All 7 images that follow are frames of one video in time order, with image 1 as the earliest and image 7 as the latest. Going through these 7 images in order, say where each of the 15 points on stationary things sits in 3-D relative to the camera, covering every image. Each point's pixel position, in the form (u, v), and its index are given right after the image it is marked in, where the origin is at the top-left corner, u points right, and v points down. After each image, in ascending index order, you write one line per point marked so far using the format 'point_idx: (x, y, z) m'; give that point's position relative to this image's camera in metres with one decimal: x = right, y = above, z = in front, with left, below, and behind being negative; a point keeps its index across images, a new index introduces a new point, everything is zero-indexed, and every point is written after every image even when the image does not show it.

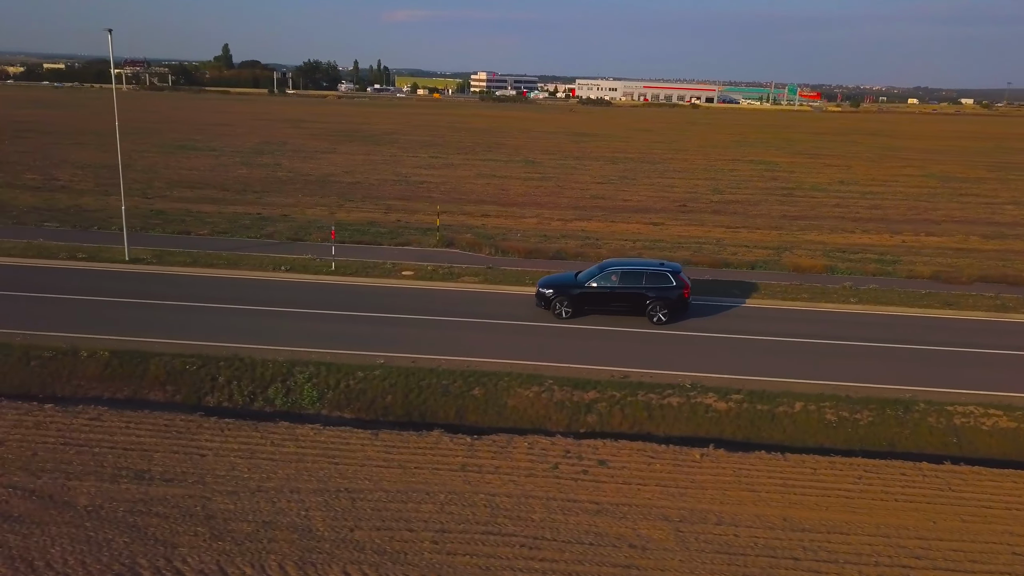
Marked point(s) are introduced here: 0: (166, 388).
0: (-6.6, -1.9, +15.6) m
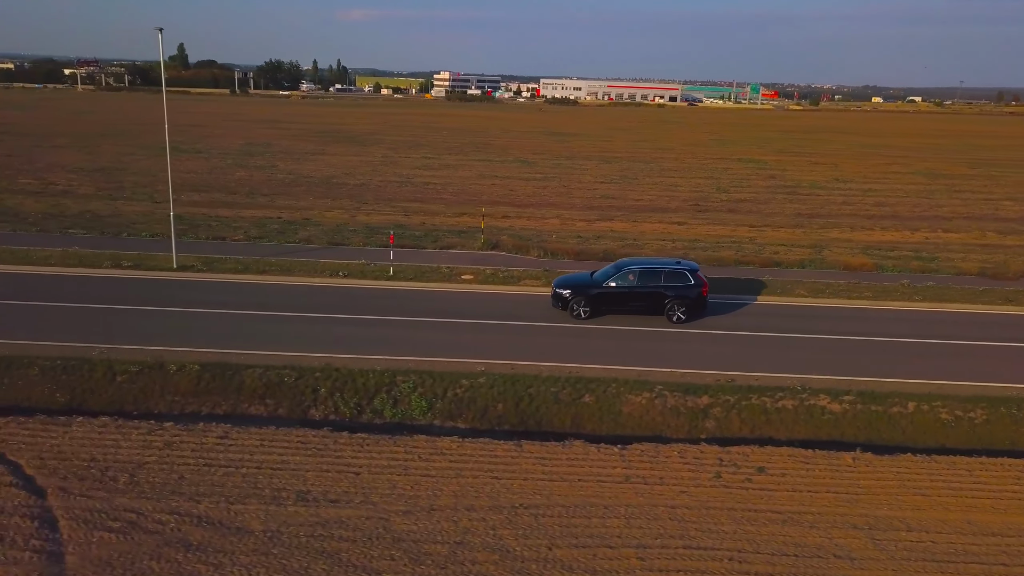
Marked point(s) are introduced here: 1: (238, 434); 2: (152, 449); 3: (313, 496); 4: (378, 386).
0: (-4.5, -2.1, +15.0) m
1: (-4.1, -2.2, +12.4) m
2: (-5.1, -2.3, +11.7) m
3: (-2.5, -2.7, +10.6) m
4: (-2.5, -1.8, +15.3) m
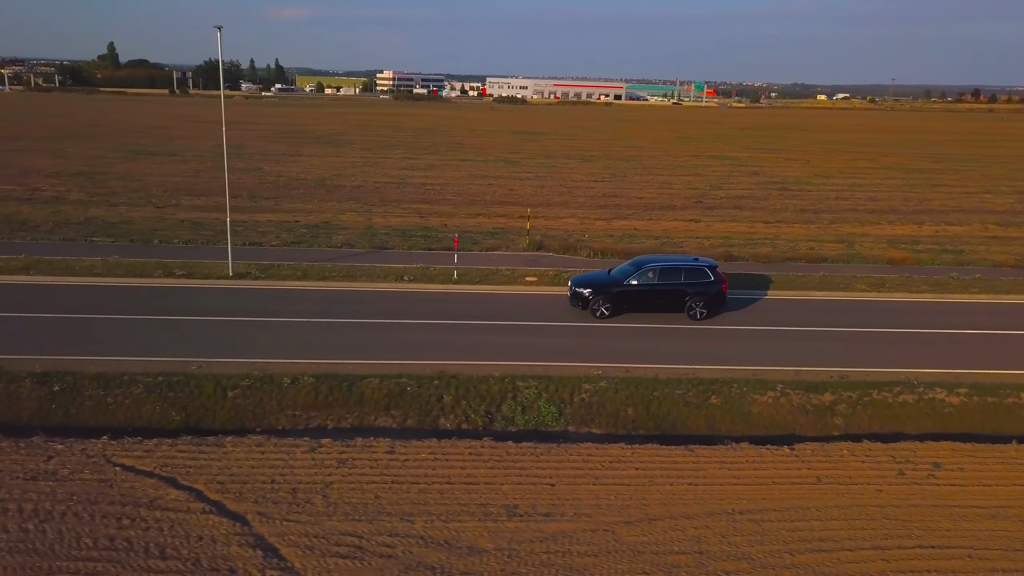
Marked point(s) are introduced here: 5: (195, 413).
0: (-2.1, -2.2, +14.5) m
1: (-1.6, -2.3, +12.0) m
2: (-2.5, -2.4, +11.2) m
3: (+0.2, -2.8, +10.2) m
4: (-0.2, -1.9, +14.9) m
5: (-5.5, -2.2, +14.2) m
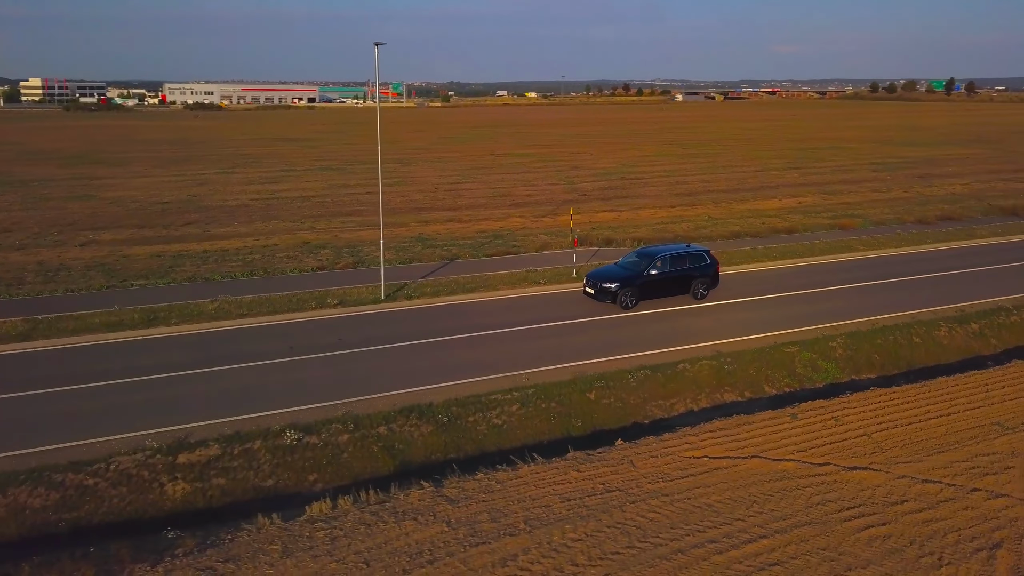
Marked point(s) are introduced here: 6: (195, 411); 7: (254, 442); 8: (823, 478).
0: (+4.3, -2.0, +16.4) m
1: (+5.8, -2.0, +14.3) m
2: (+5.2, -2.2, +13.2) m
3: (+8.1, -2.2, +13.3) m
4: (+5.9, -1.5, +17.5) m
5: (+1.3, -2.4, +14.9) m
6: (-5.5, -2.1, +14.3) m
7: (-4.1, -2.4, +13.1) m
8: (+4.3, -2.6, +11.3) m
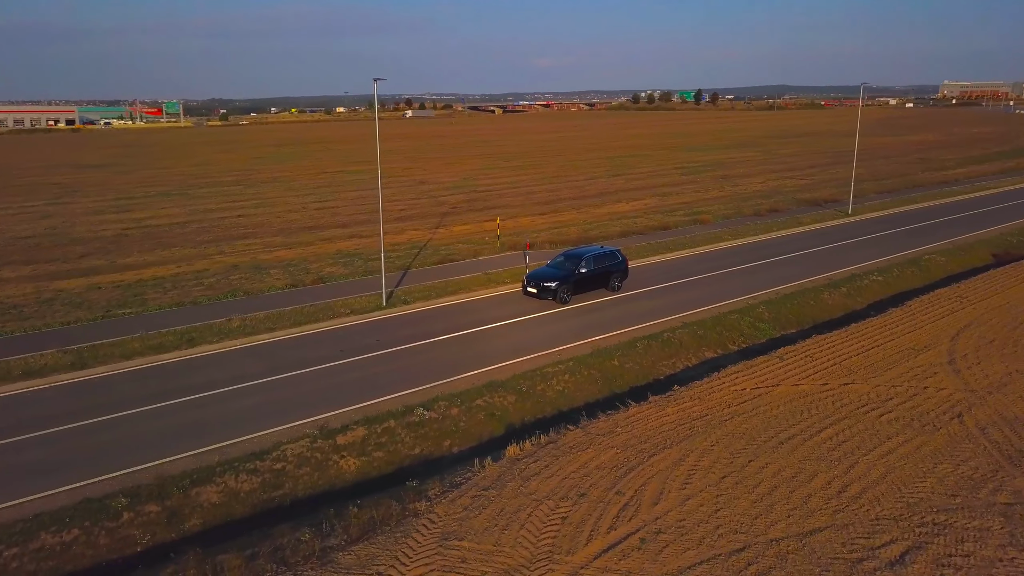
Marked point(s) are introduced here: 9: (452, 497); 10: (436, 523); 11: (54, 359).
0: (+4.9, -1.6, +21.0) m
1: (+6.9, -1.4, +19.3) m
2: (+6.6, -1.6, +18.1) m
3: (+9.3, -1.4, +18.9) m
4: (+6.1, -0.9, +22.4) m
5: (+2.4, -2.1, +18.7) m
6: (-4.0, -2.4, +16.4) m
7: (-2.3, -2.5, +15.6) m
8: (+6.3, -2.0, +16.1) m
9: (-0.9, -3.1, +12.0) m
10: (-1.0, -3.2, +11.2) m
11: (-10.3, -1.6, +18.5) m
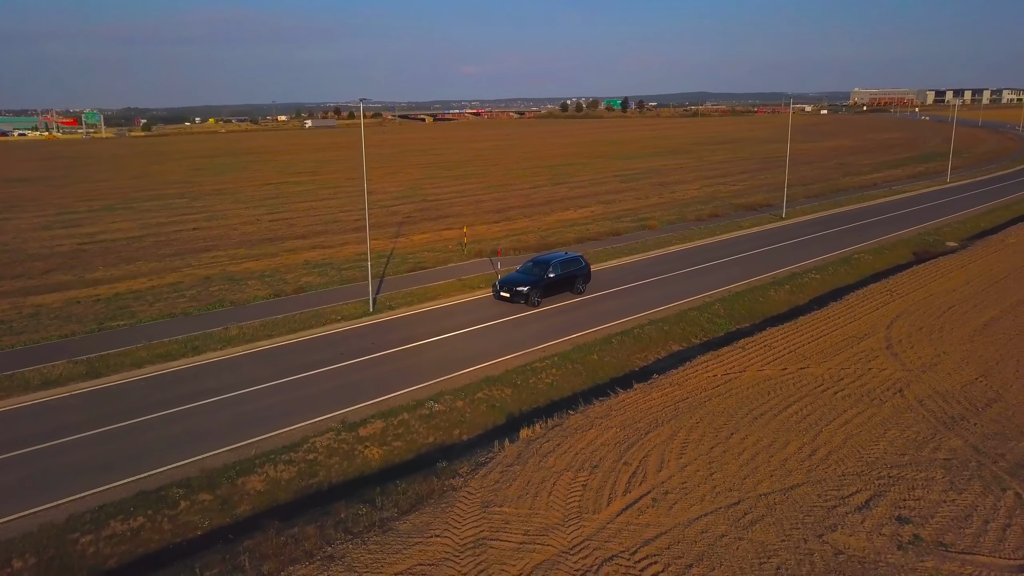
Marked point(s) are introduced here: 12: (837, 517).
0: (+4.5, -1.5, +23.1) m
1: (+6.6, -1.3, +21.6) m
2: (+6.4, -1.5, +20.4) m
3: (+9.0, -1.3, +21.4) m
4: (+5.5, -0.9, +24.7) m
5: (+2.2, -2.1, +20.7) m
6: (-4.0, -2.5, +17.8) m
7: (-2.3, -2.6, +17.1) m
8: (+6.3, -2.0, +18.3) m
9: (-0.5, -3.1, +13.6) m
10: (-0.6, -3.2, +12.9) m
11: (-10.5, -1.9, +19.4) m
12: (+4.8, -3.4, +12.0) m
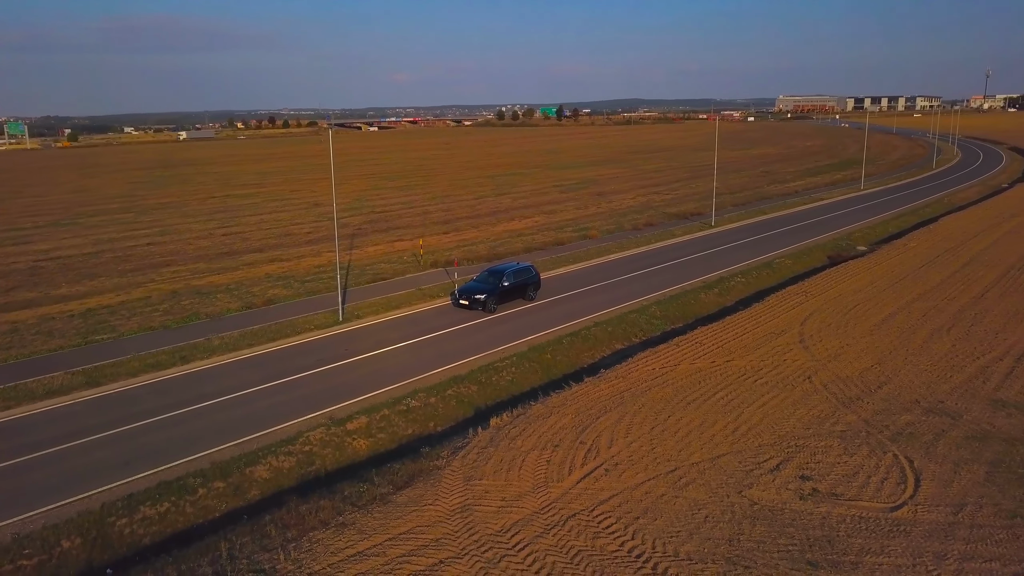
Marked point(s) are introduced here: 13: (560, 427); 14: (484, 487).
0: (+3.2, -1.7, +25.9) m
1: (+5.4, -1.5, +24.5) m
2: (+5.4, -1.6, +23.3) m
3: (+7.9, -1.3, +24.6) m
4: (+4.2, -1.1, +27.6) m
5: (+1.1, -2.3, +23.3) m
6: (-4.8, -2.8, +20.0) m
7: (-3.0, -2.9, +19.4) m
8: (+5.4, -2.0, +21.3) m
9: (-1.0, -3.3, +16.1) m
10: (-1.0, -3.4, +15.3) m
11: (-11.4, -2.4, +21.1) m
12: (+4.4, -3.4, +14.8) m
13: (+1.0, -2.9, +17.3) m
14: (-0.5, -3.5, +14.6) m
